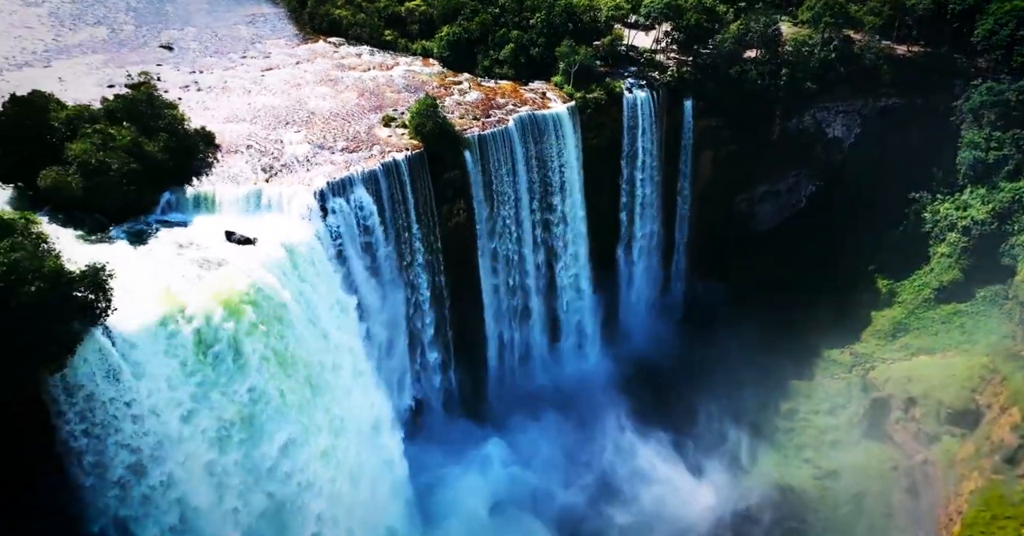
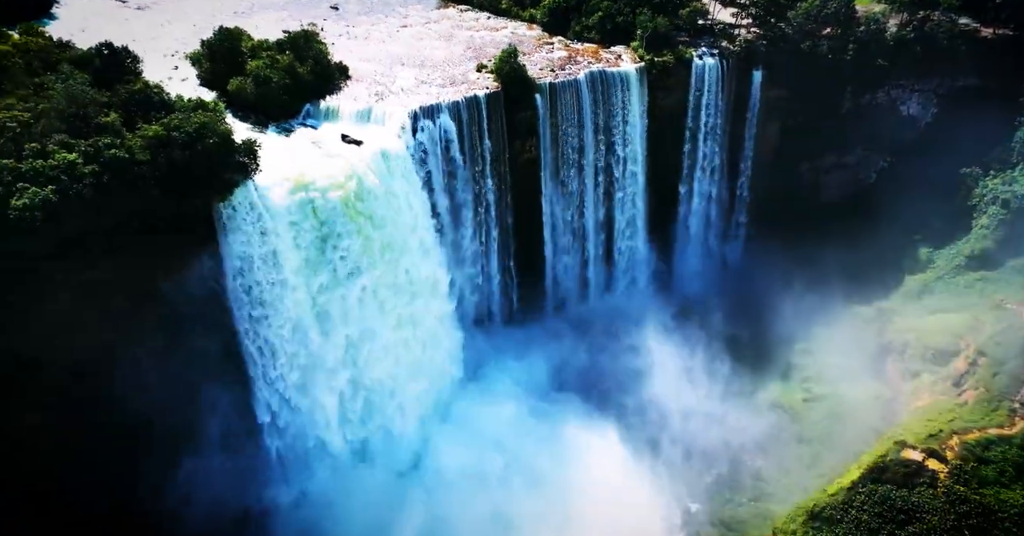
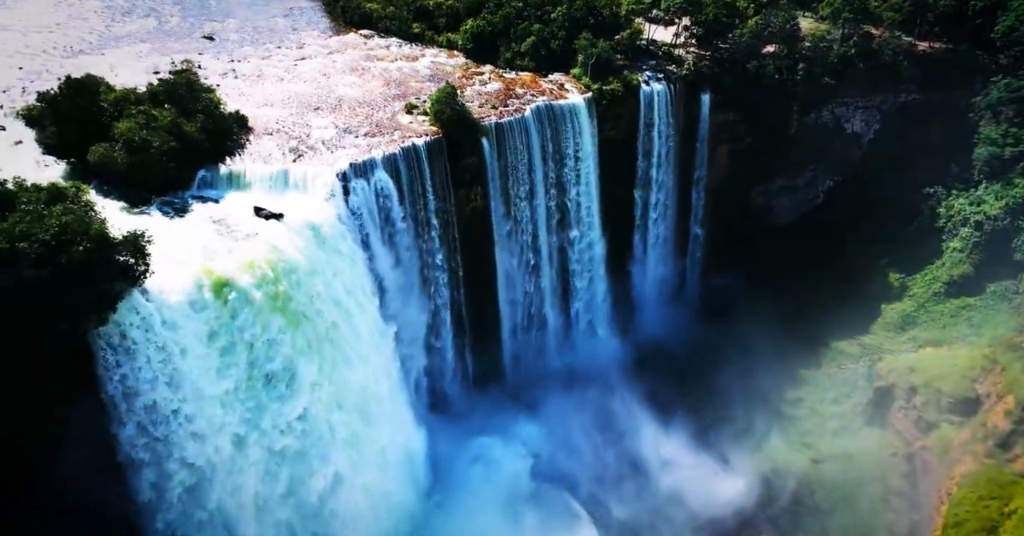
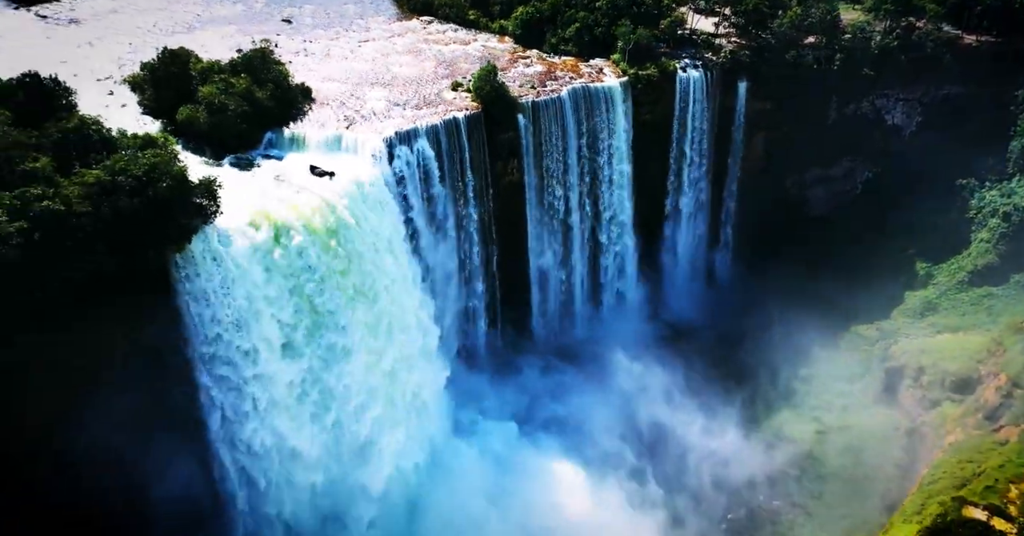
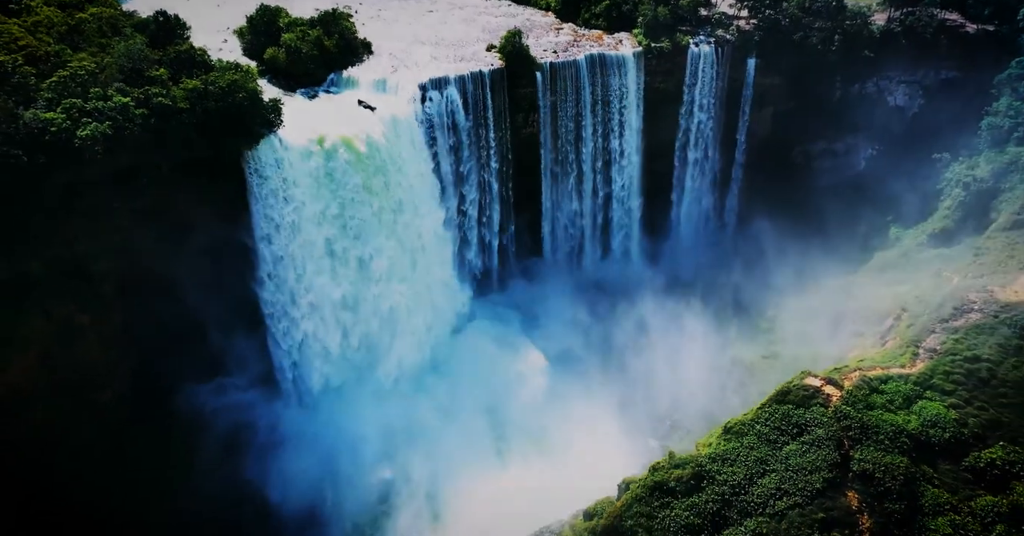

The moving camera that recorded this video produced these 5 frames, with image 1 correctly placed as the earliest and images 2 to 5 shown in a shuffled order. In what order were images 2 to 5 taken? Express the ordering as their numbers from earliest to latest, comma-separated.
3, 4, 2, 5
